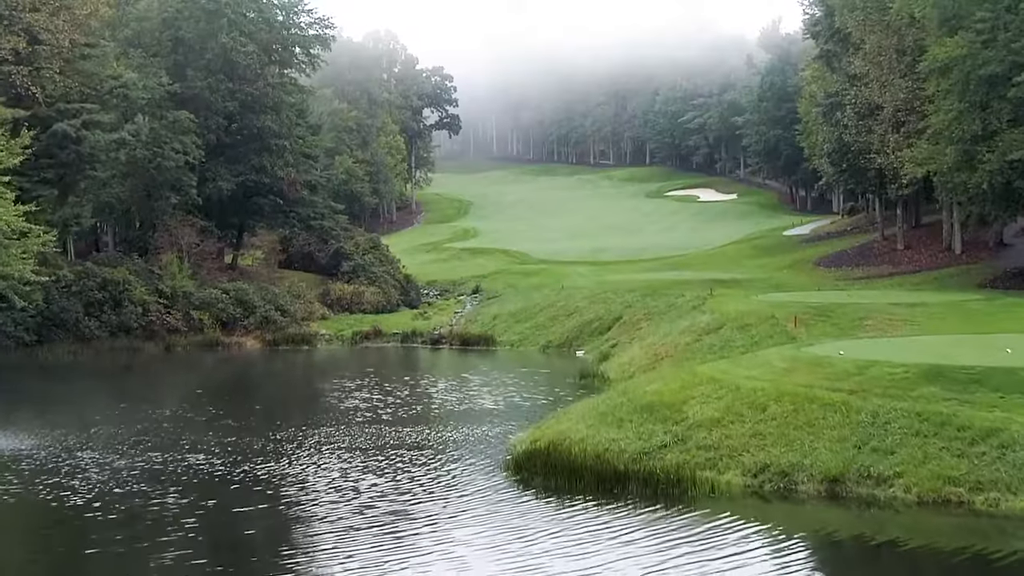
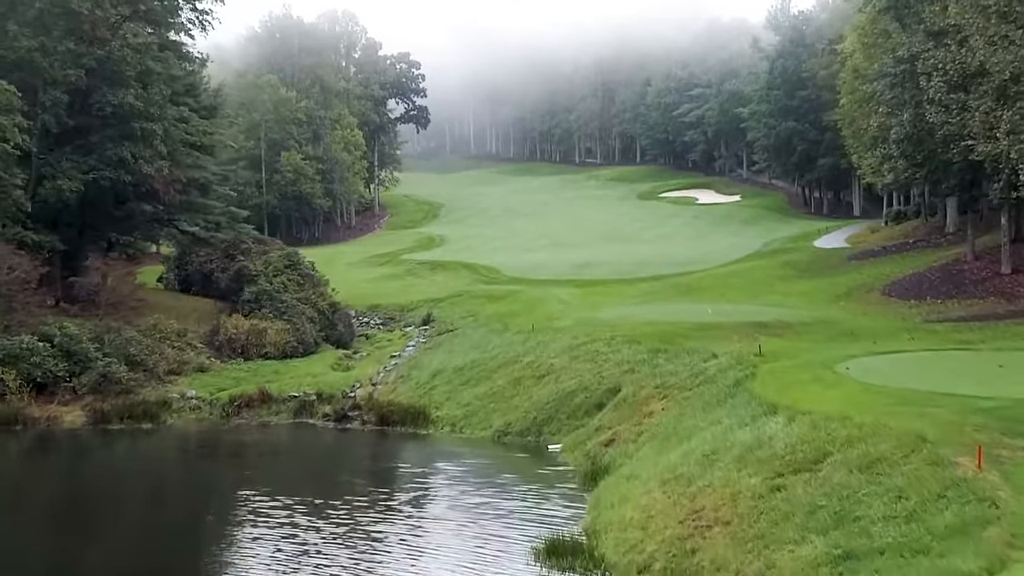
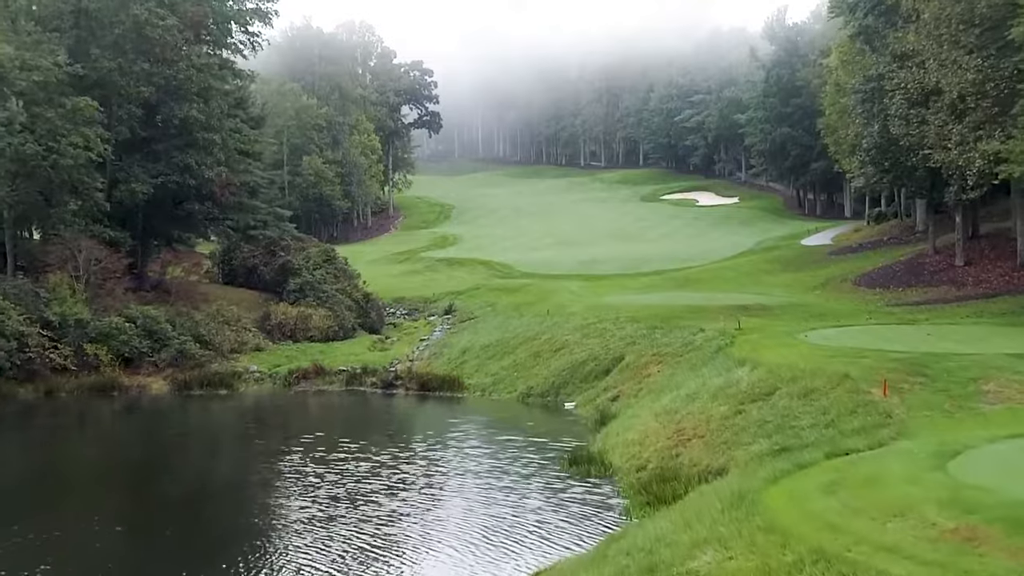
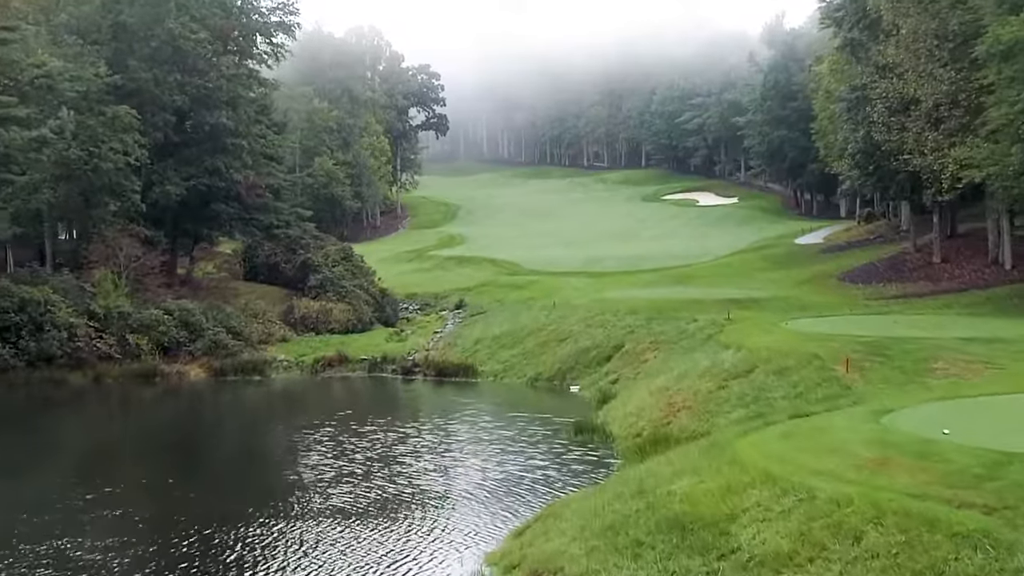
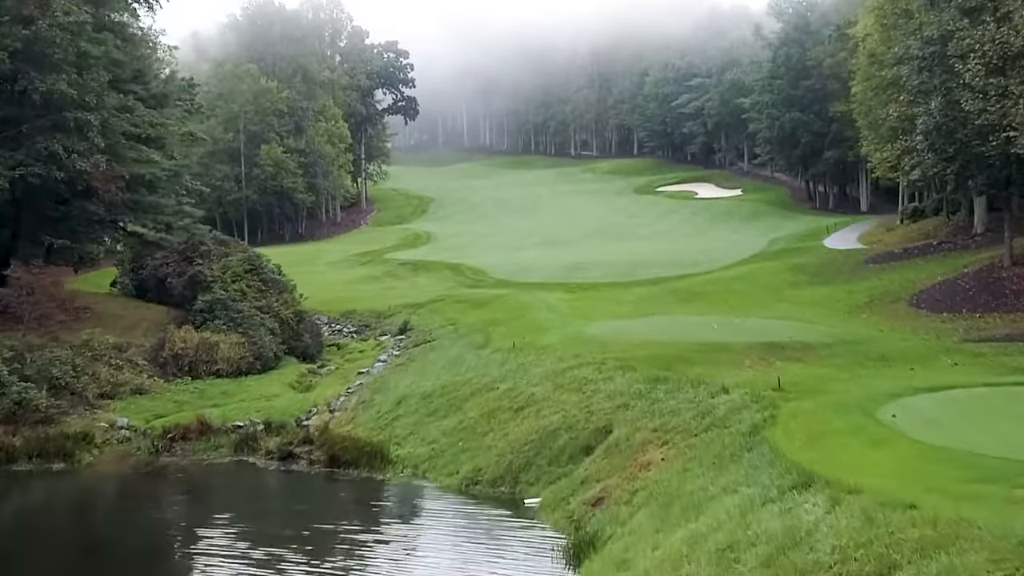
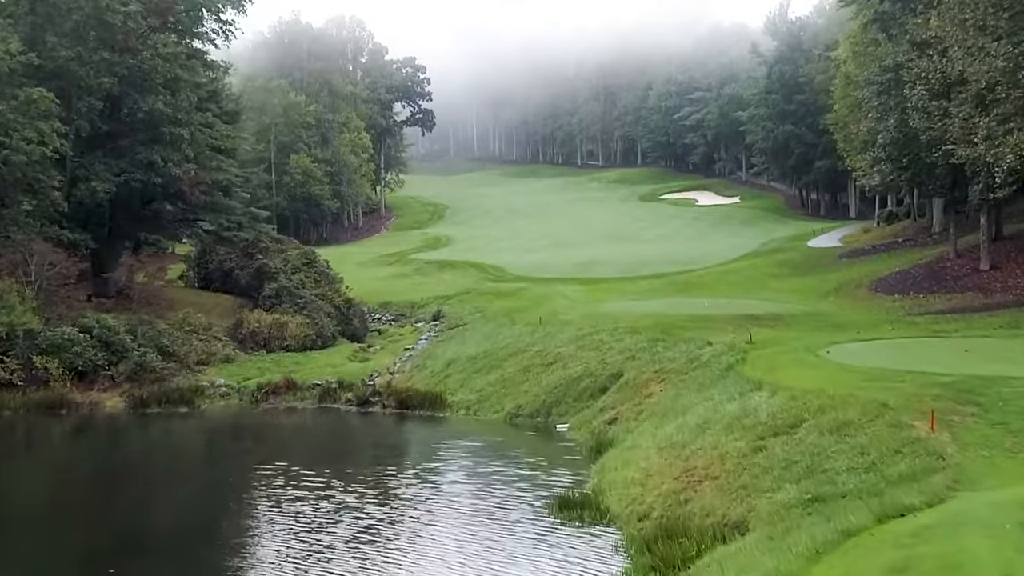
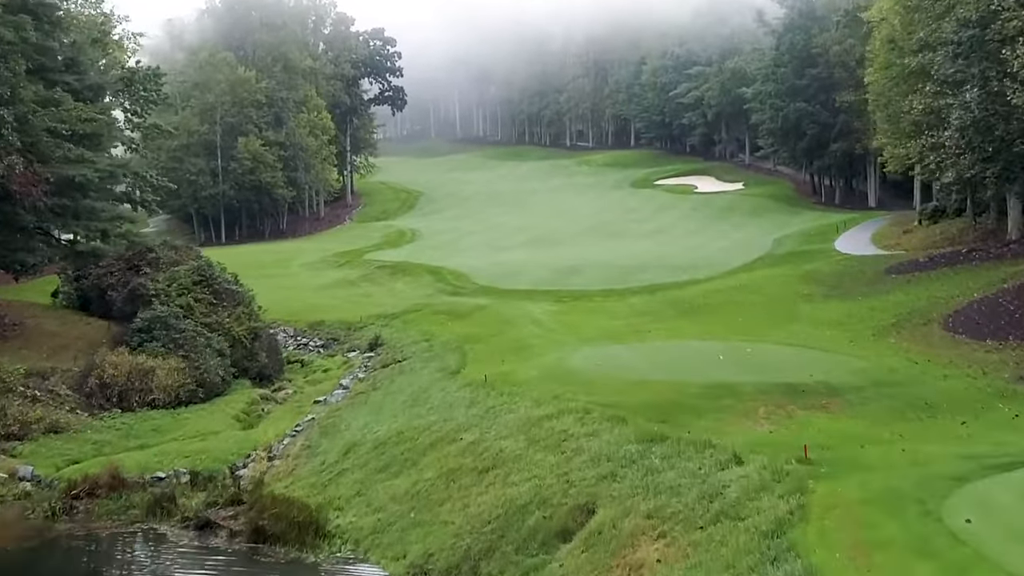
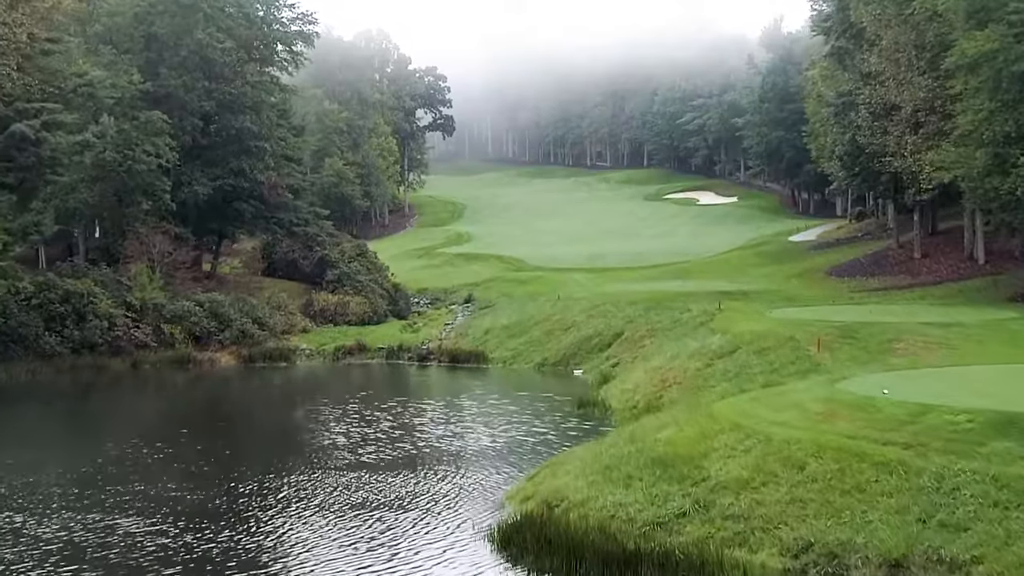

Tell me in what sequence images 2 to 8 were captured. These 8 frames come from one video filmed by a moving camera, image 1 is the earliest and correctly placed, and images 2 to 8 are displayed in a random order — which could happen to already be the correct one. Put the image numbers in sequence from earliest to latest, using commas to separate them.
8, 4, 3, 6, 2, 5, 7
